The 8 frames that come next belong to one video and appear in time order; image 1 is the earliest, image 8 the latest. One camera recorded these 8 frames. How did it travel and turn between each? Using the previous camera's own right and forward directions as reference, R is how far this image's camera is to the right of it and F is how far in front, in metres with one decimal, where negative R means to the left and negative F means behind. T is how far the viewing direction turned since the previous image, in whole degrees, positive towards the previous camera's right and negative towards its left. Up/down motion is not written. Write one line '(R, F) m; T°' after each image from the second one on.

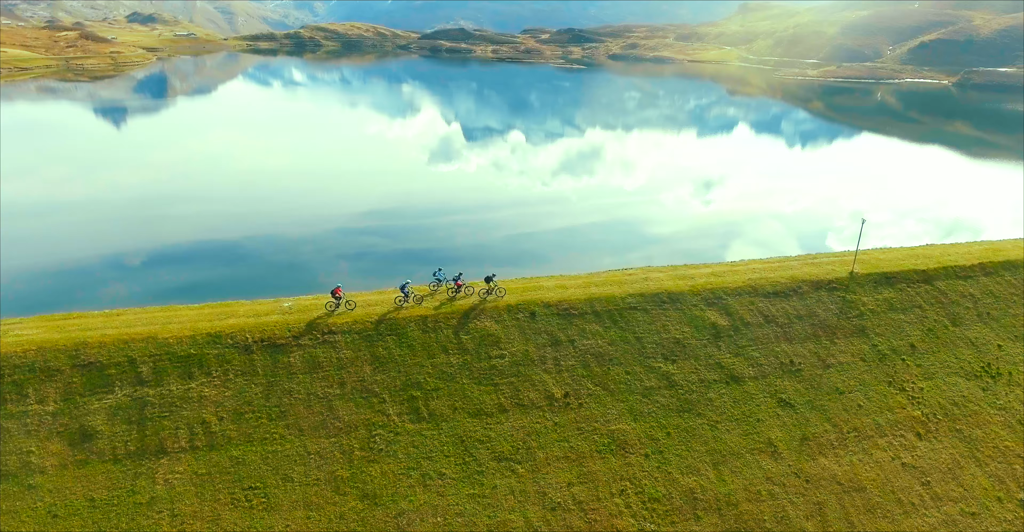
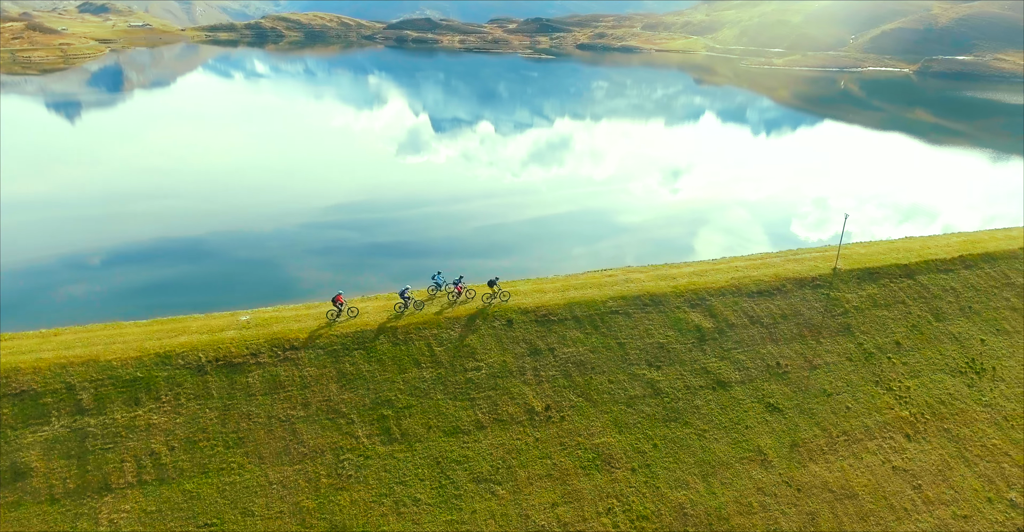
(-0.2, +2.5) m; +3°
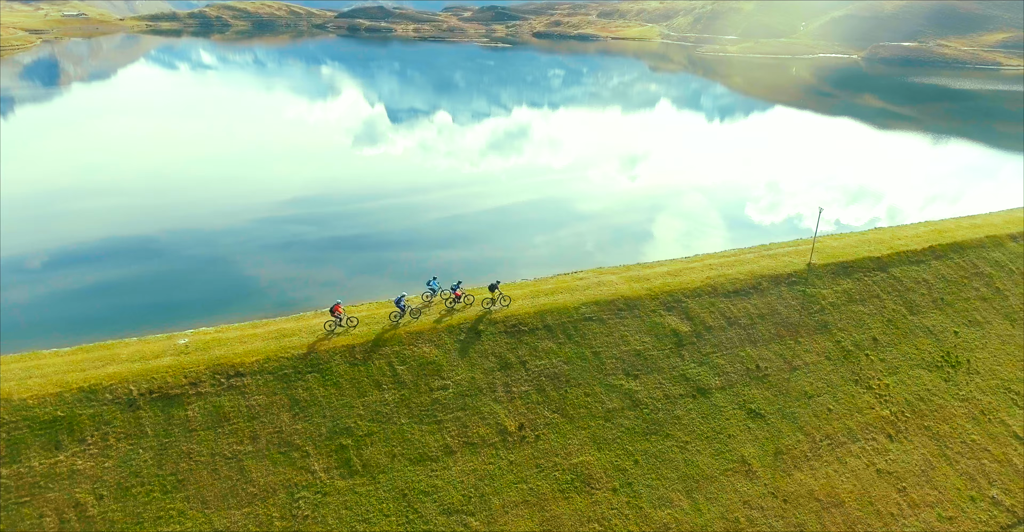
(-0.2, +2.9) m; +4°
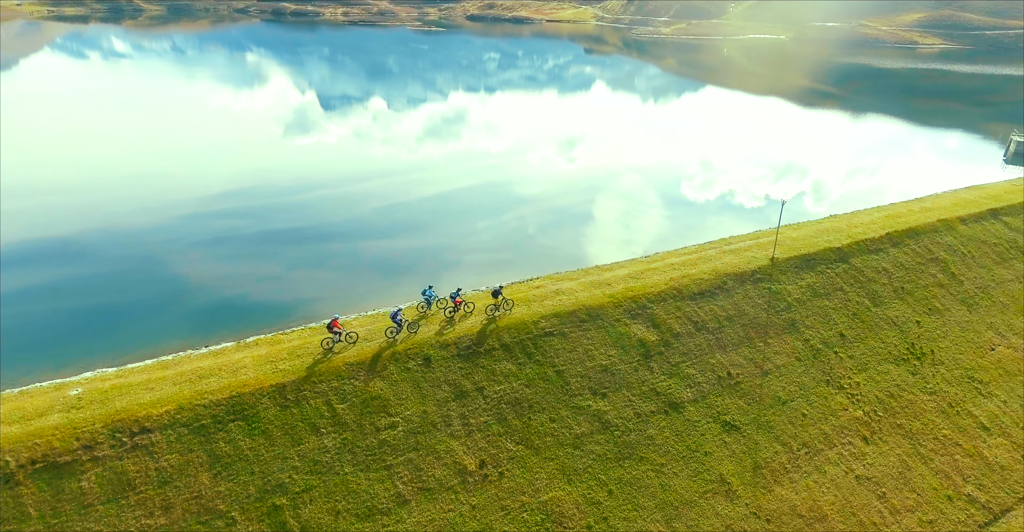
(-0.4, +4.1) m; +5°
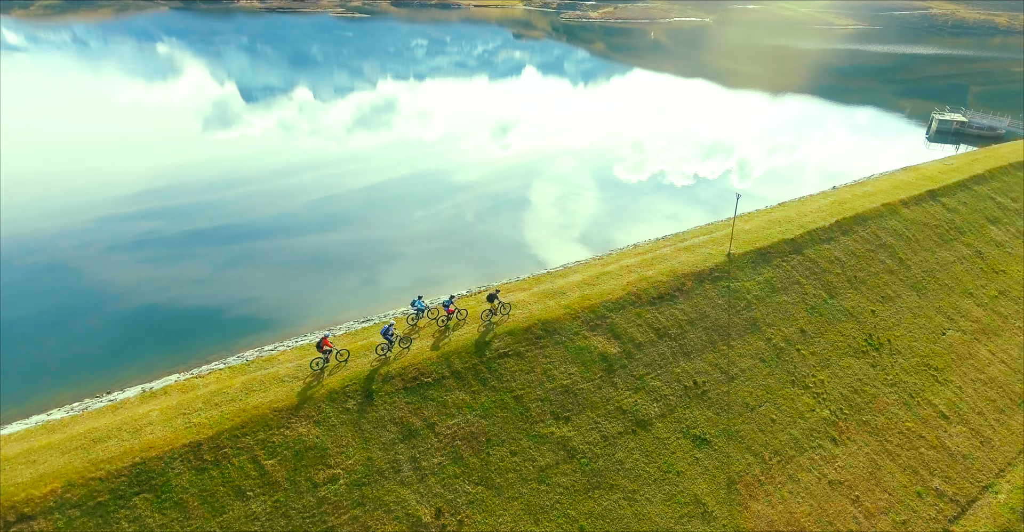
(-0.3, +3.7) m; +6°
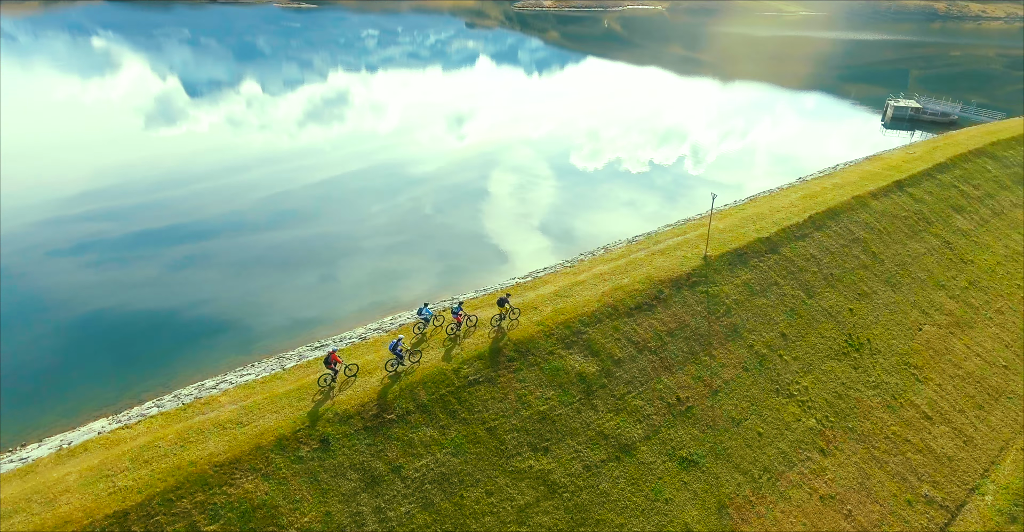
(-0.3, +3.1) m; +4°
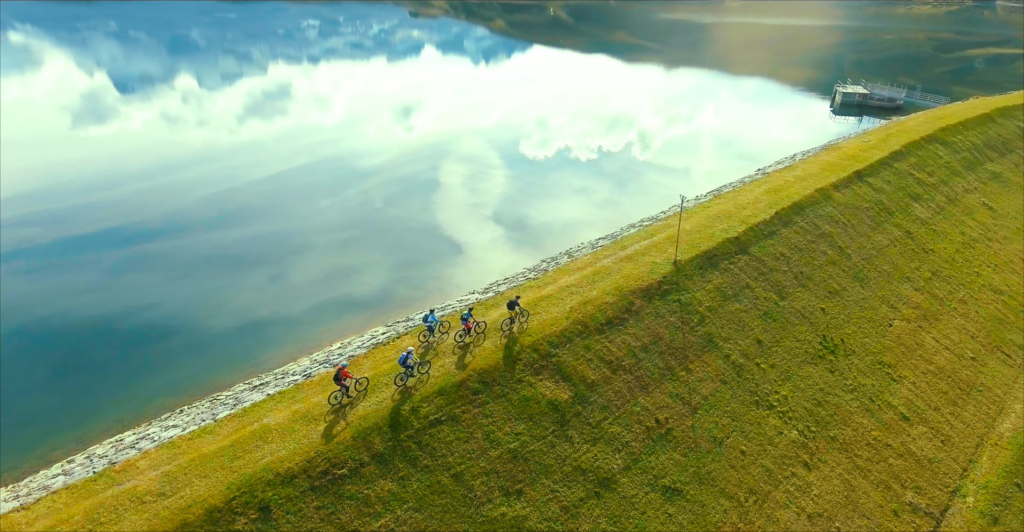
(-0.2, +3.3) m; +4°
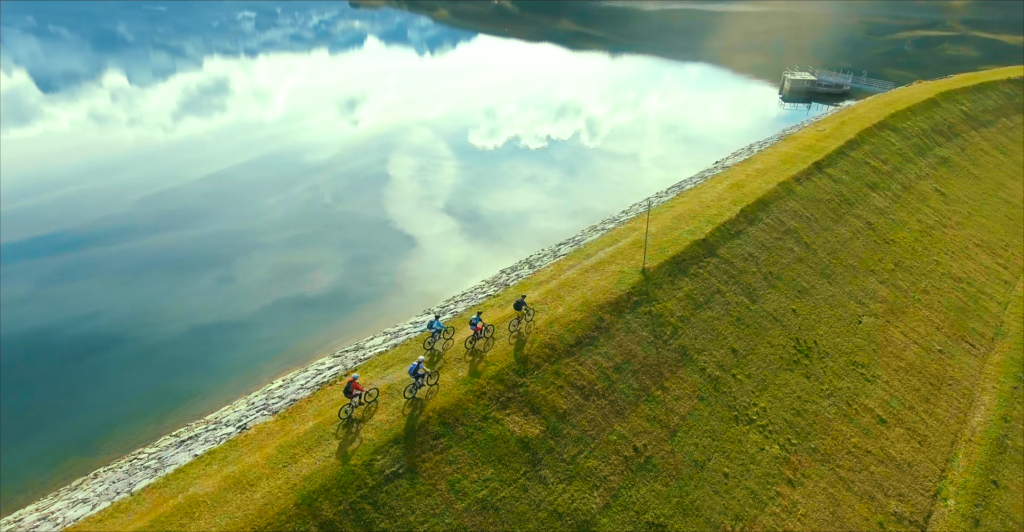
(-0.1, +3.2) m; +4°
